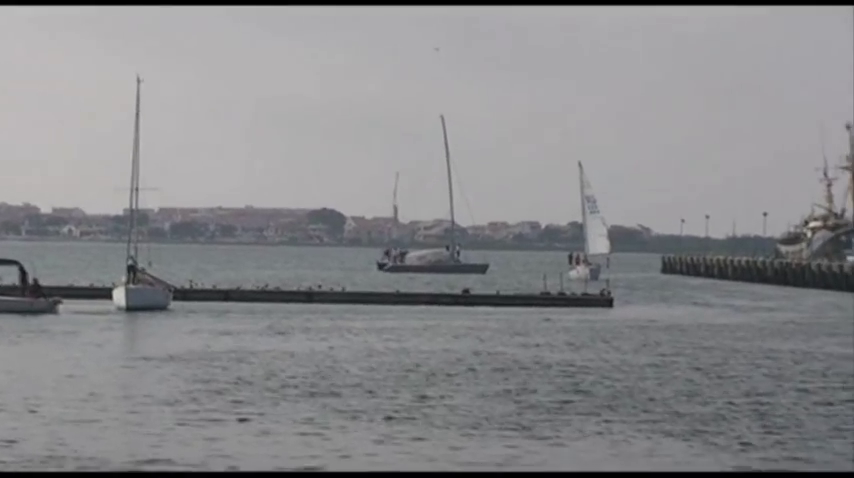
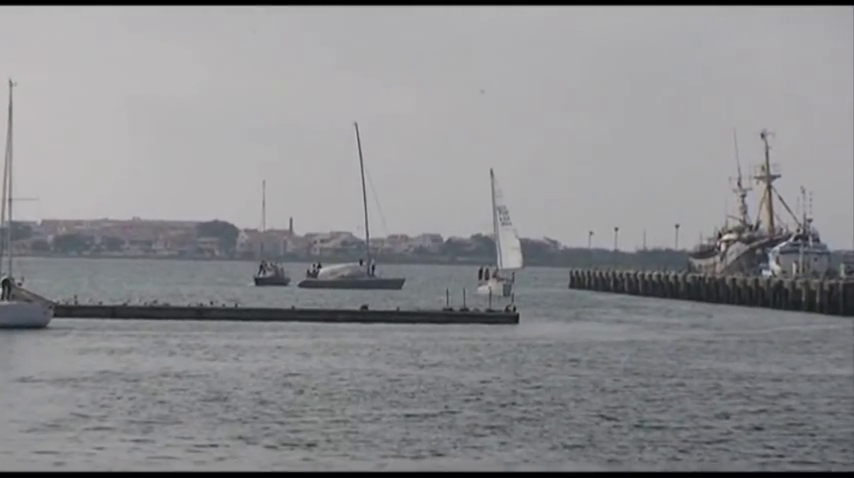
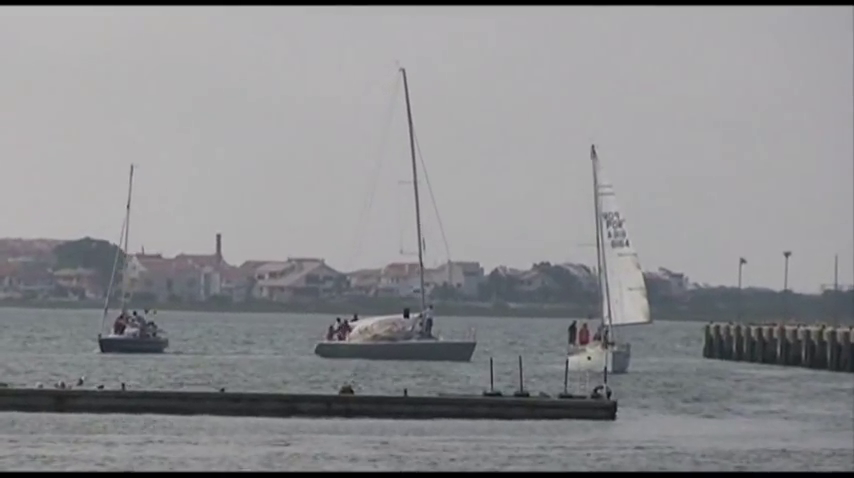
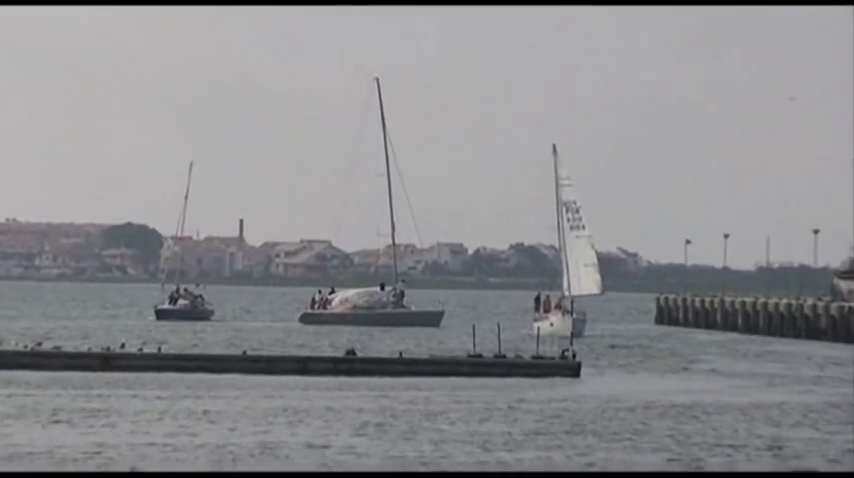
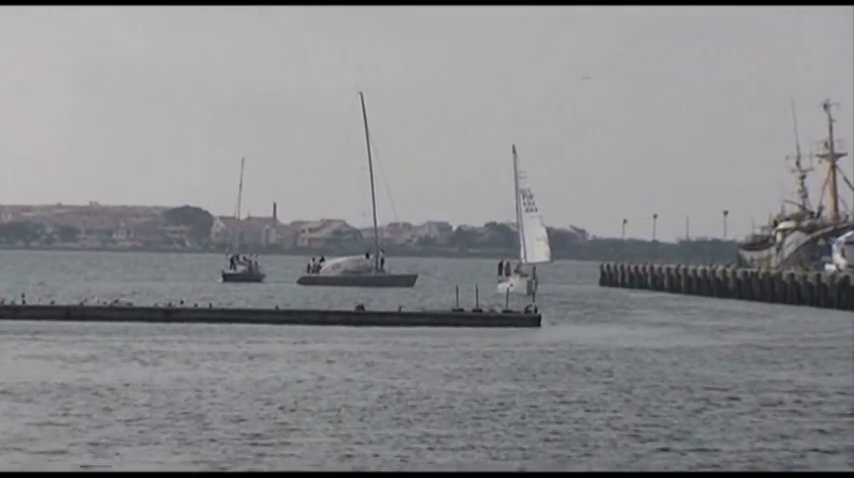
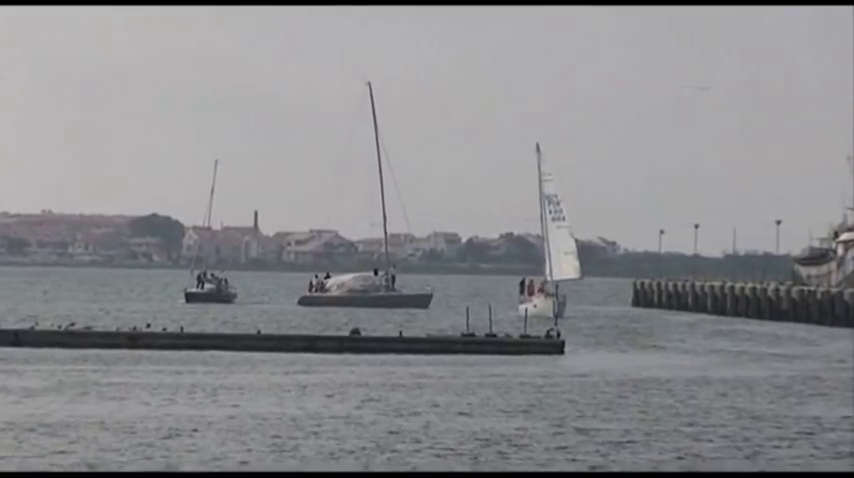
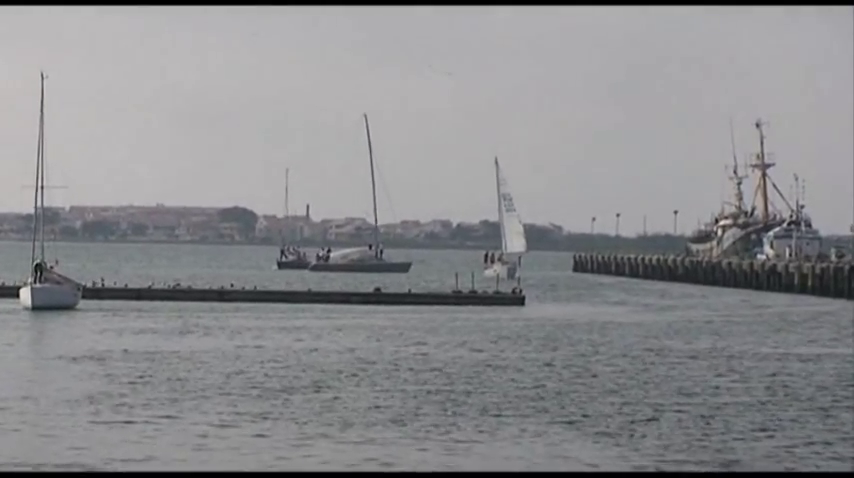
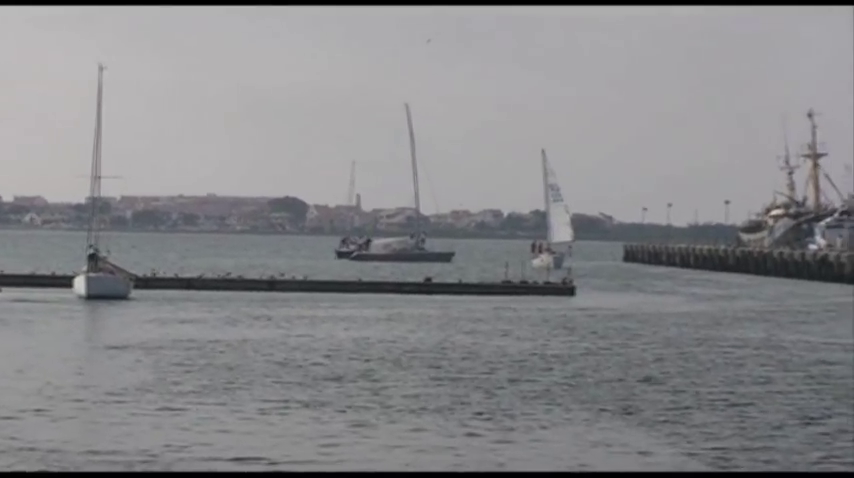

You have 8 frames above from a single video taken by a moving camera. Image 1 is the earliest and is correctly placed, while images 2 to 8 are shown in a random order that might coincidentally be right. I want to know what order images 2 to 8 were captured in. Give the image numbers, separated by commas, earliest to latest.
8, 7, 2, 5, 6, 4, 3
